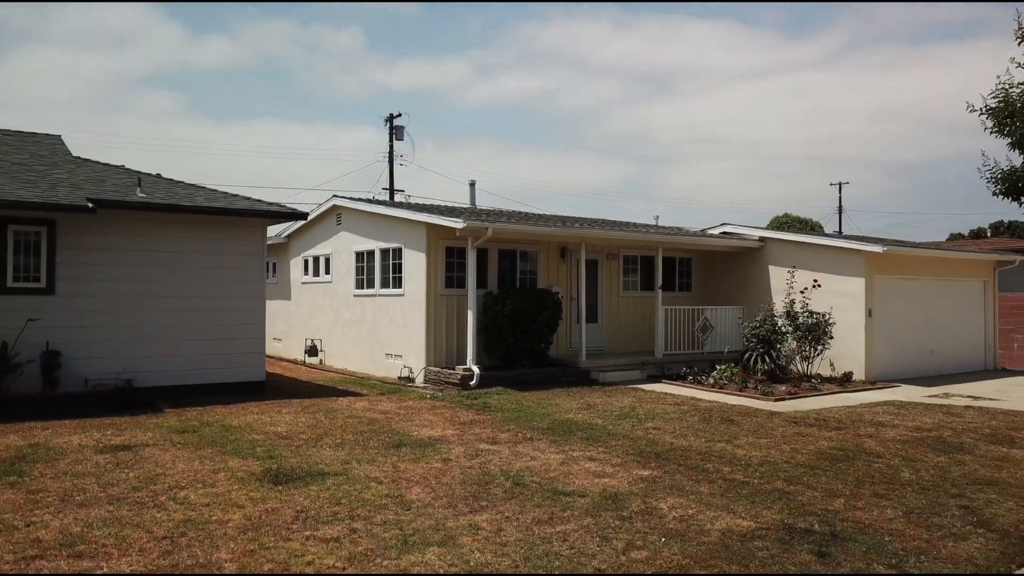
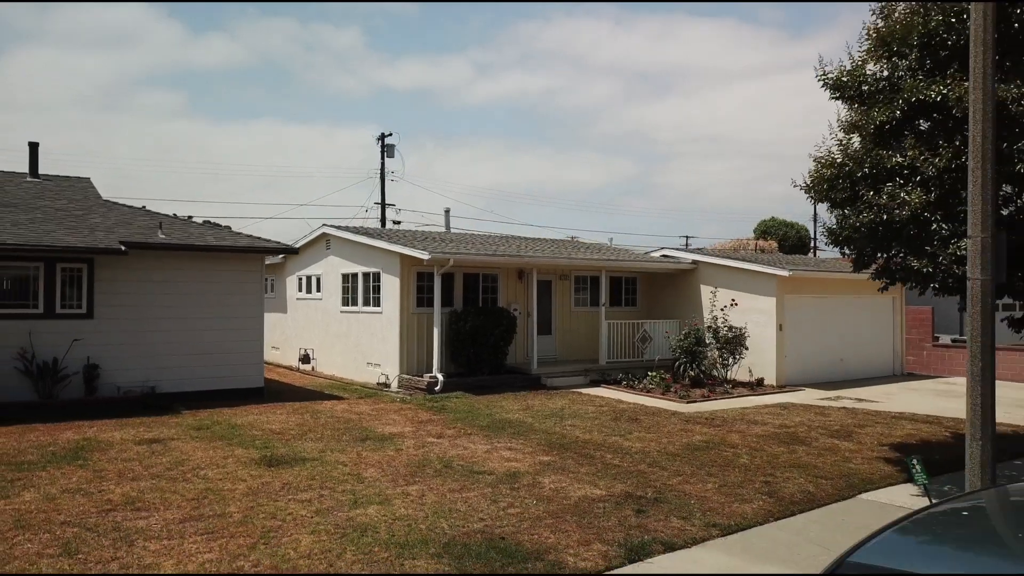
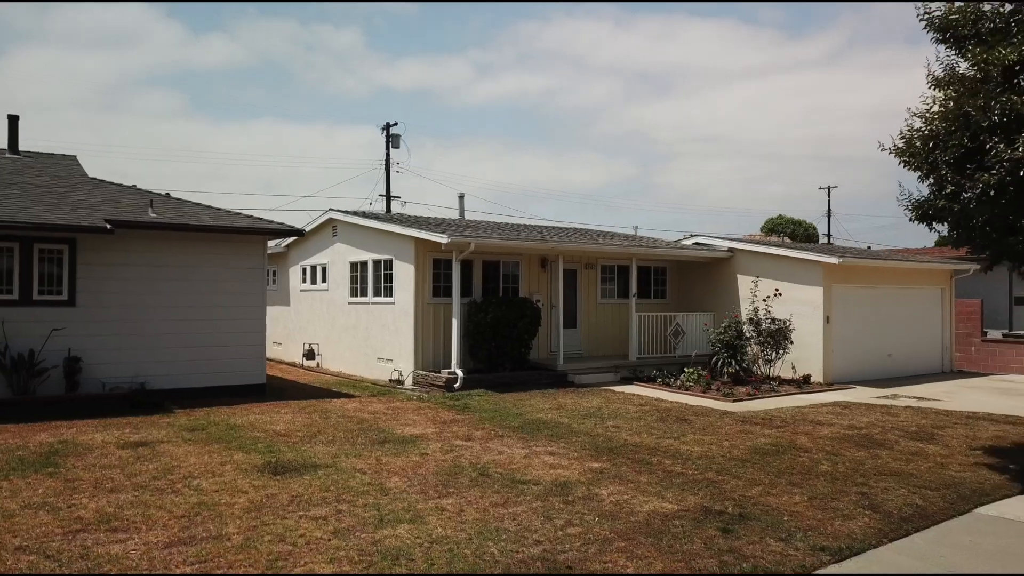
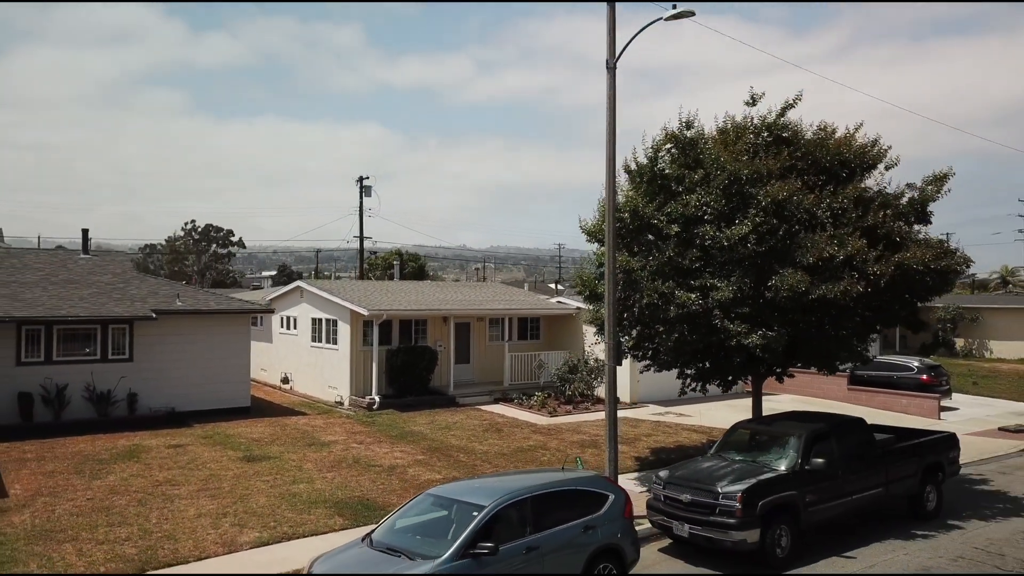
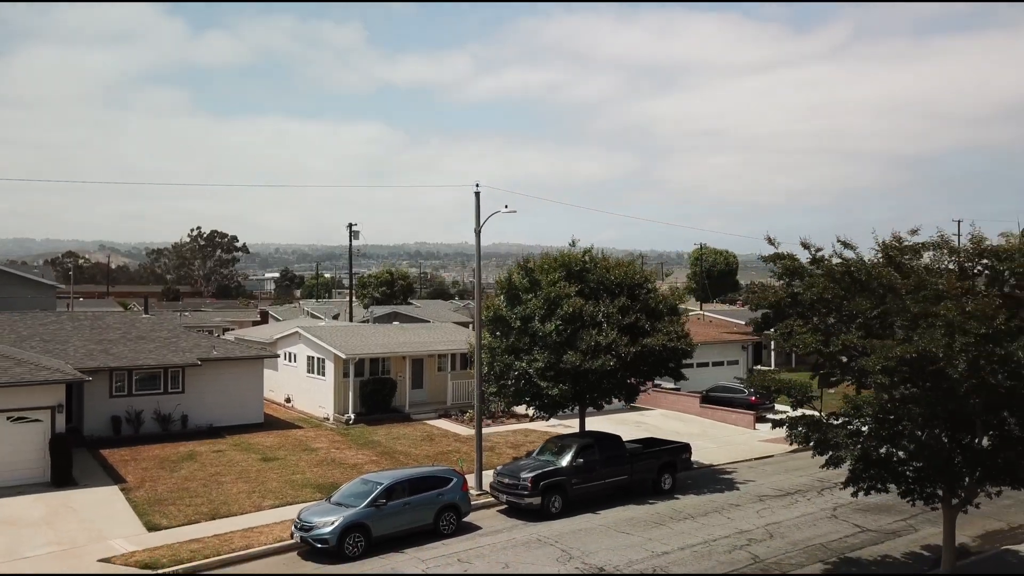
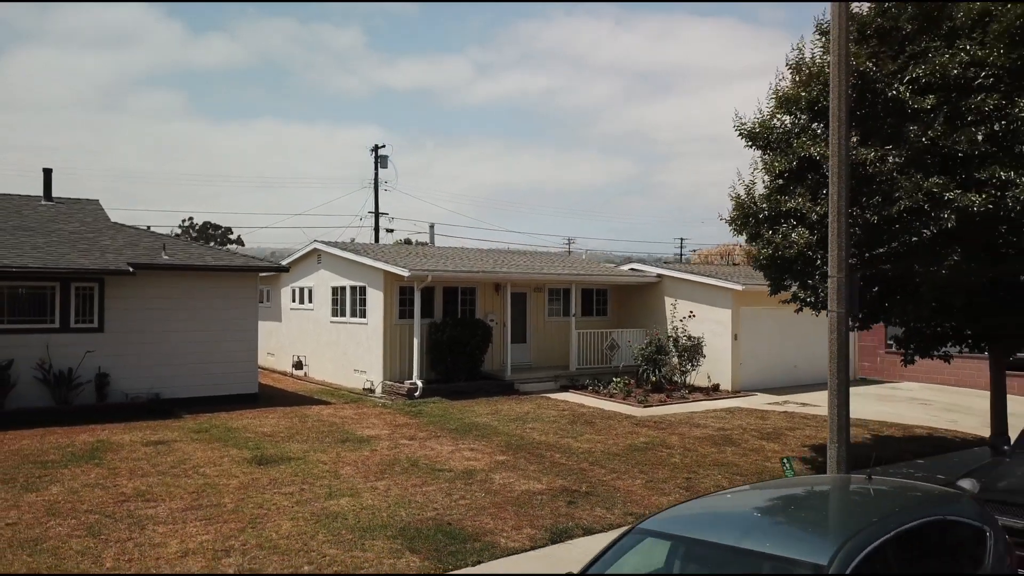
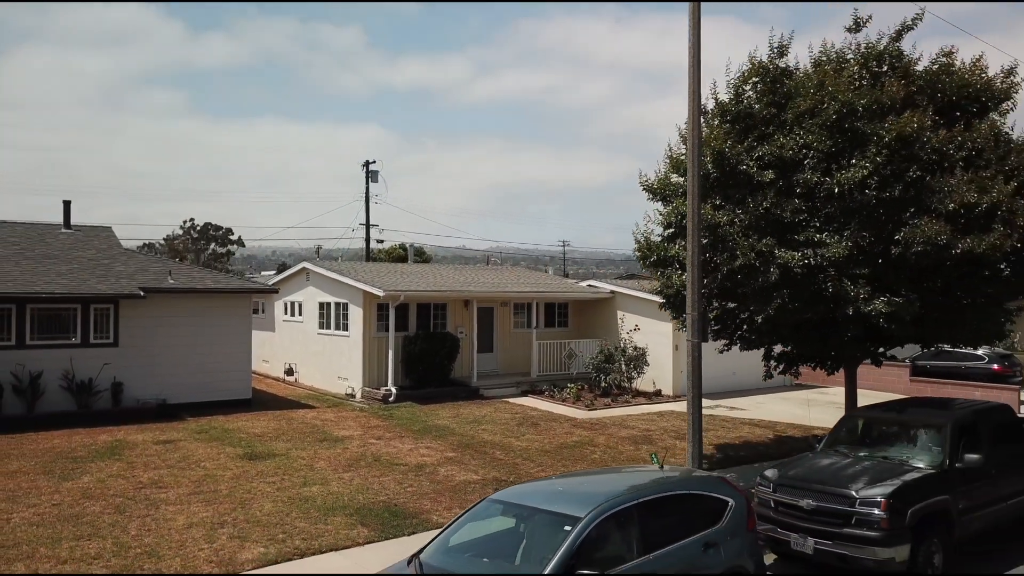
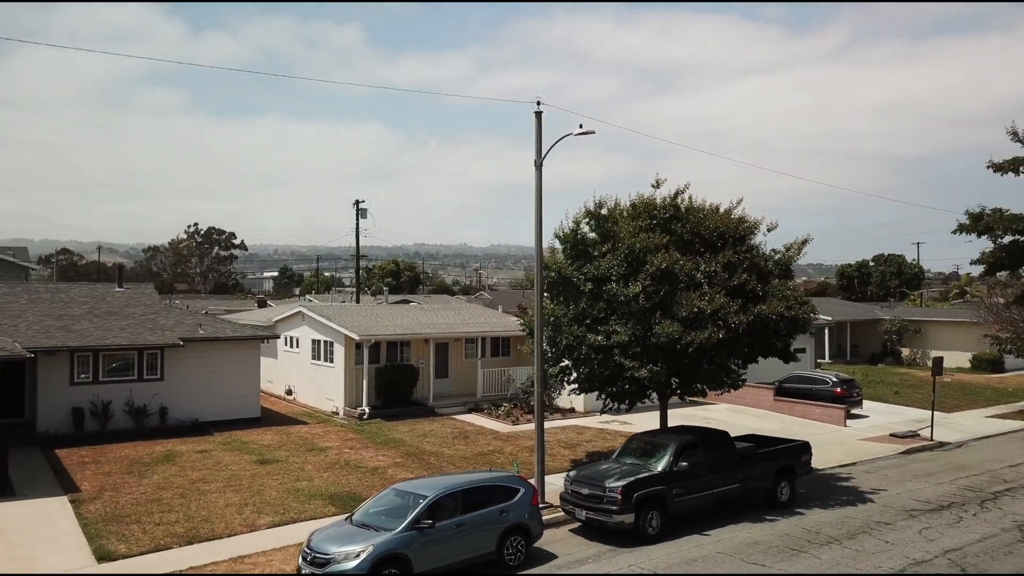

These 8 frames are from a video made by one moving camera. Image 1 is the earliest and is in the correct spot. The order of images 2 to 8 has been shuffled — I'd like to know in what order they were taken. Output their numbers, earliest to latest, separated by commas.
3, 2, 6, 7, 4, 8, 5
